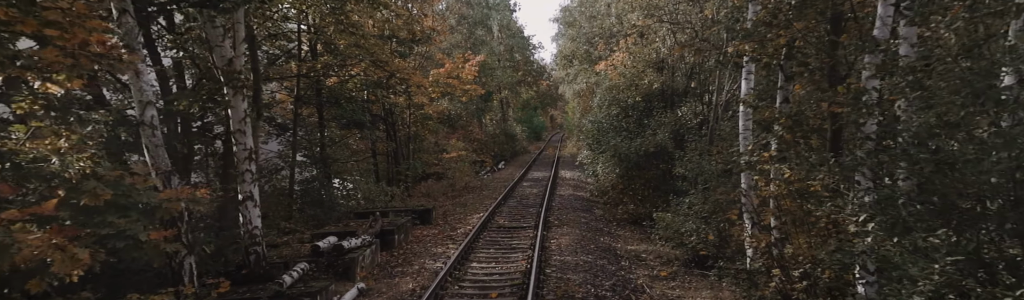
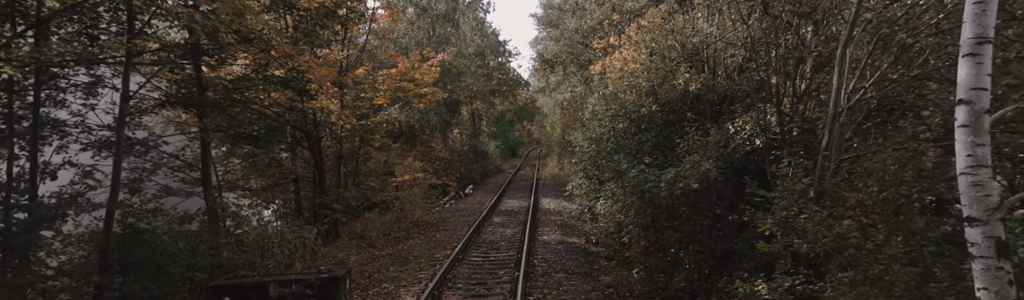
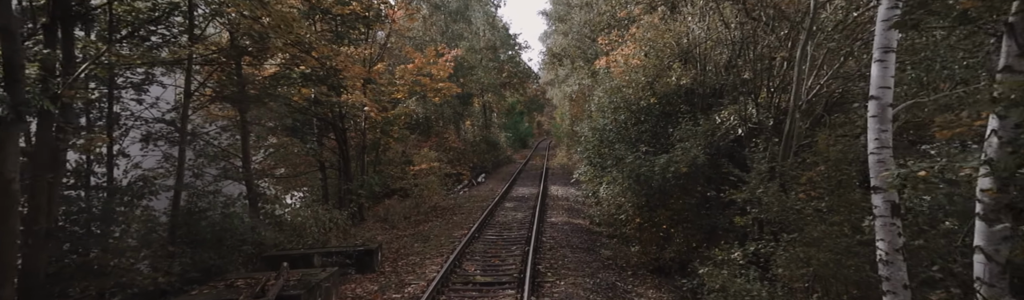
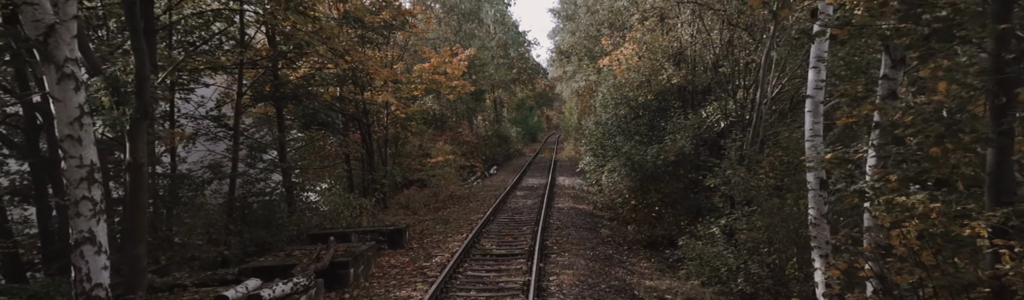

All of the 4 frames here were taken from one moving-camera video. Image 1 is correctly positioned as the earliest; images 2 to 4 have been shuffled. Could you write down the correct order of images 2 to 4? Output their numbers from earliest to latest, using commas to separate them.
4, 3, 2
